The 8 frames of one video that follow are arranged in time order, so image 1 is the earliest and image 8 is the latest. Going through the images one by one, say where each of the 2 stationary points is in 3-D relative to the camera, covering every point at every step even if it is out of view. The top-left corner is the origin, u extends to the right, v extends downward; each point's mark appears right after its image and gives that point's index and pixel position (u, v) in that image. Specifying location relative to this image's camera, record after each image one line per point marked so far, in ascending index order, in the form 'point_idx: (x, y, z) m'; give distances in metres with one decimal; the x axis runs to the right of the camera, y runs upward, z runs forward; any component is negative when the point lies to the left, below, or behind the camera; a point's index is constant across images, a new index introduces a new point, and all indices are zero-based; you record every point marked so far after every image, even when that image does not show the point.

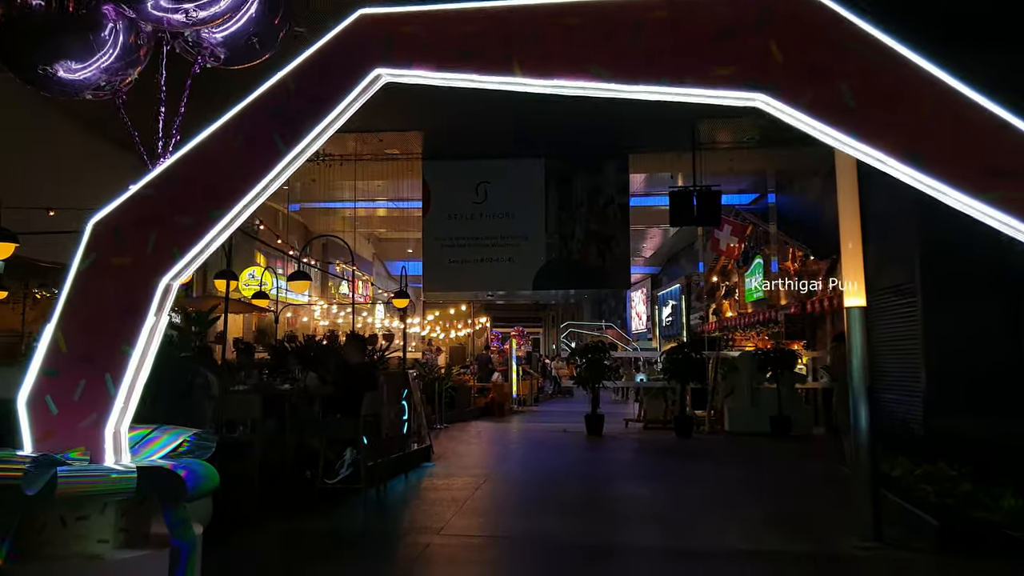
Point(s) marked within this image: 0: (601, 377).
0: (+1.0, -1.0, +9.9) m
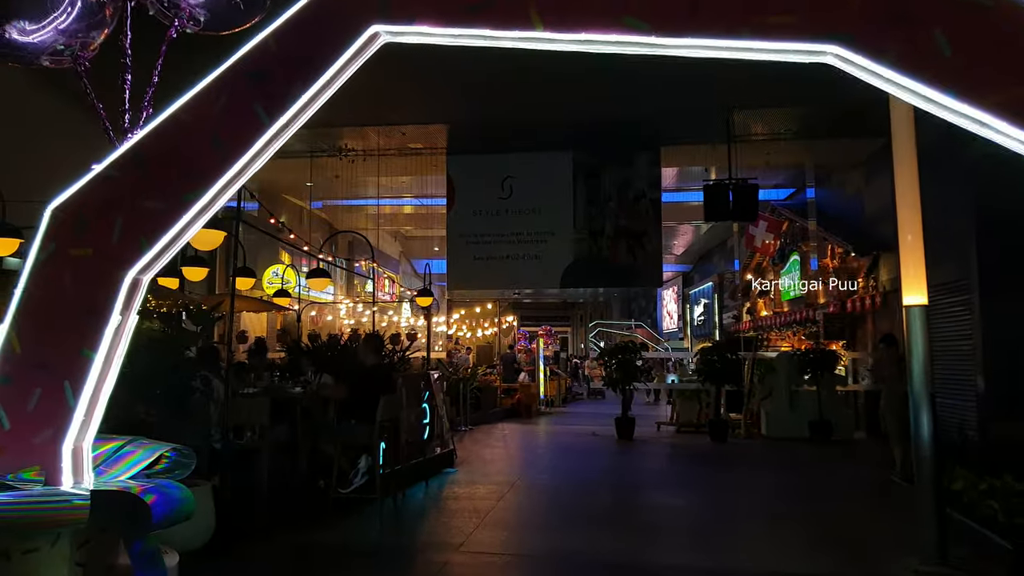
0: (+1.3, -1.0, +9.6) m
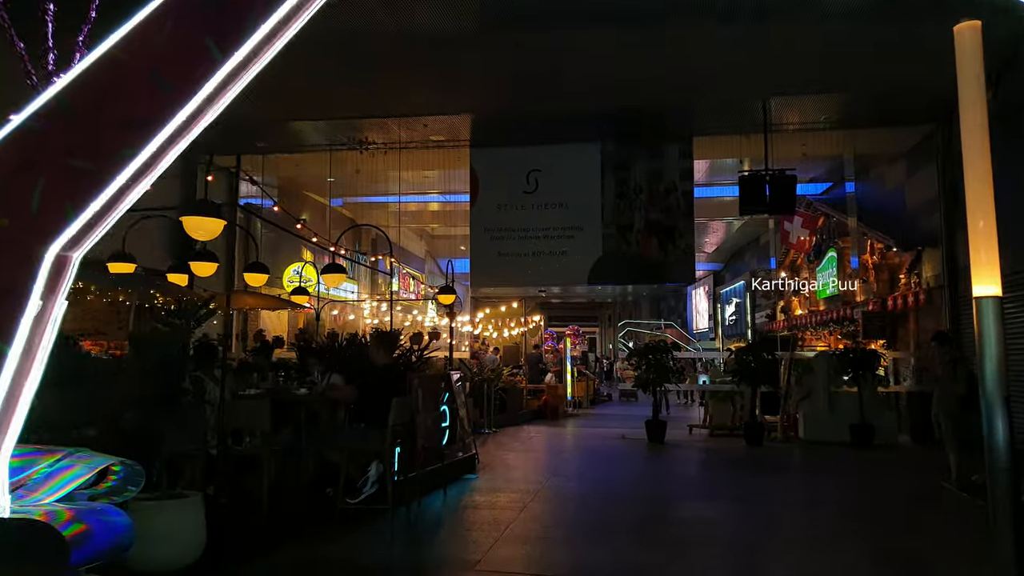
0: (+1.6, -1.0, +9.2) m
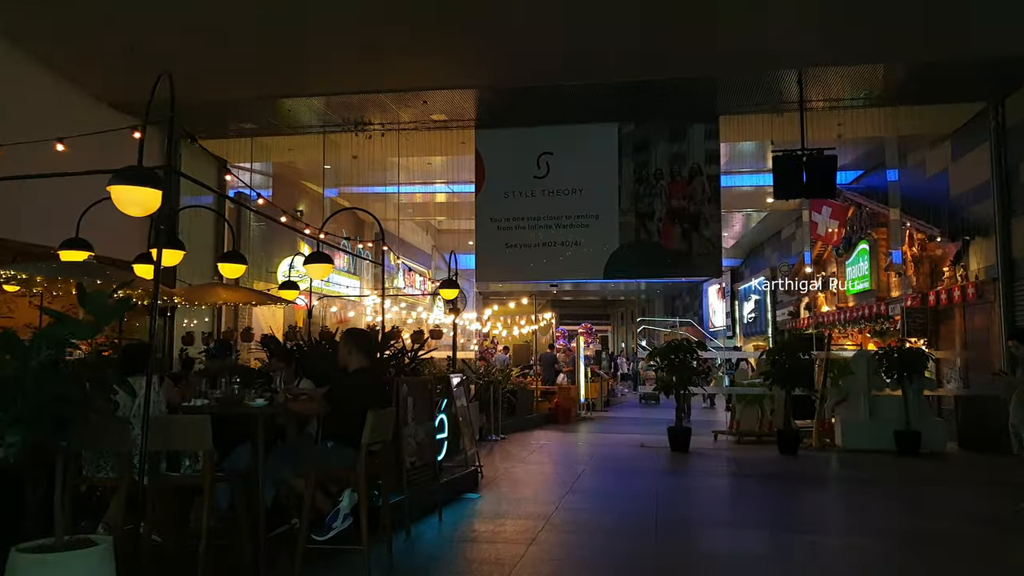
0: (+1.7, -0.9, +8.4) m
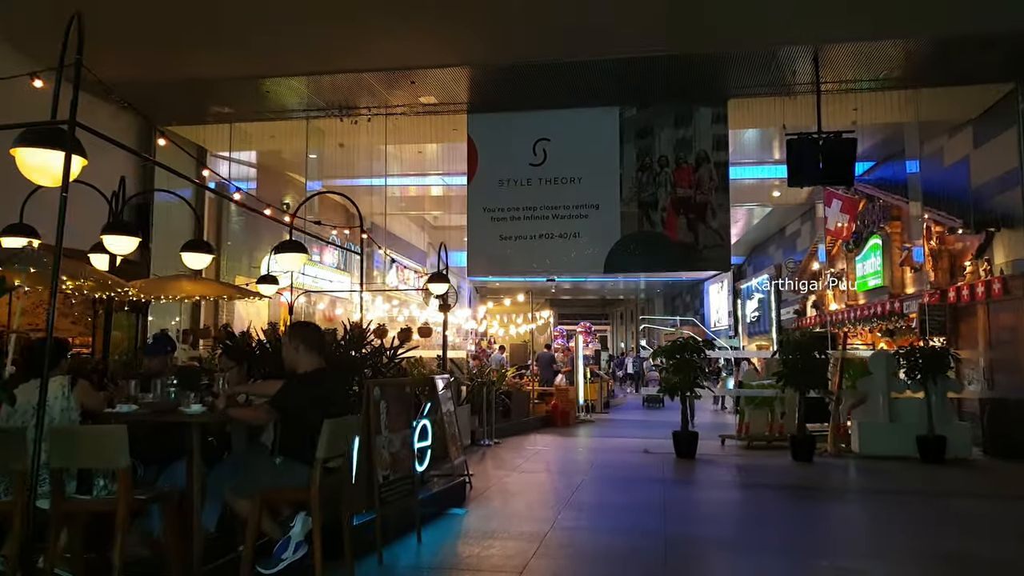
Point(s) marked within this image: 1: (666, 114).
0: (+1.7, -0.8, +7.9) m
1: (+1.3, +1.5, +7.6) m
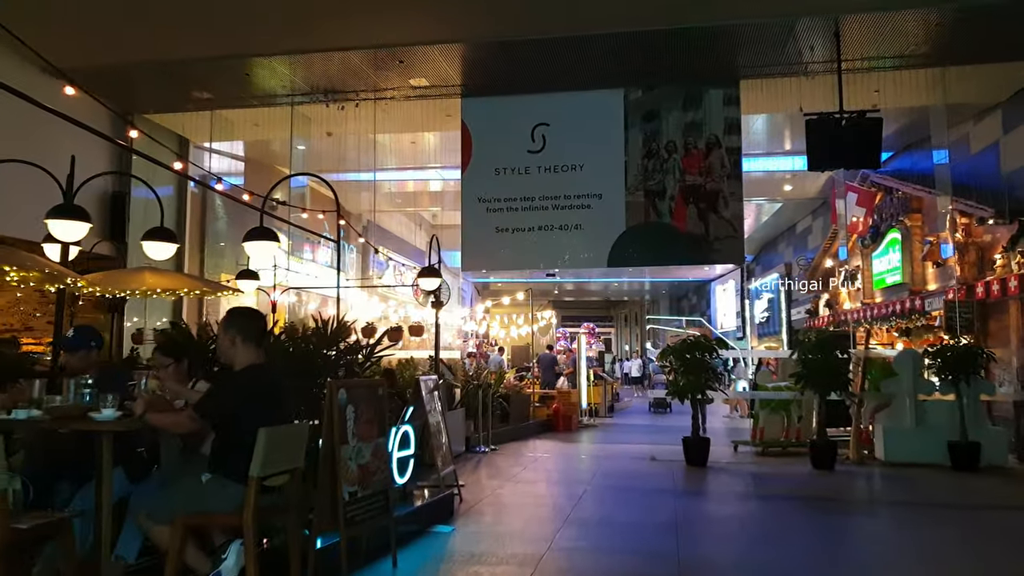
0: (+1.6, -0.8, +7.4) m
1: (+1.3, +1.6, +7.1) m
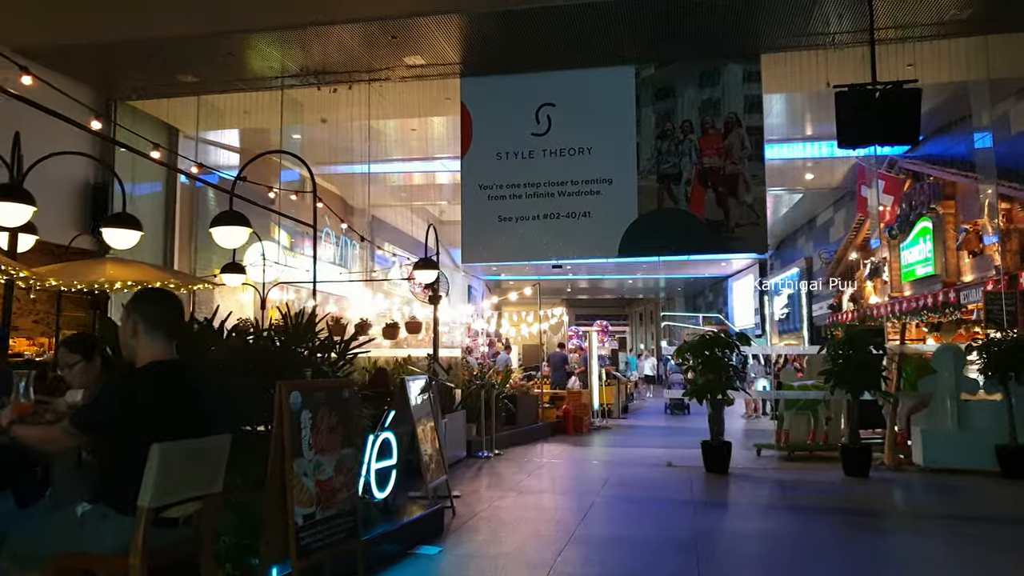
0: (+1.7, -0.7, +6.9) m
1: (+1.3, +1.6, +6.6) m
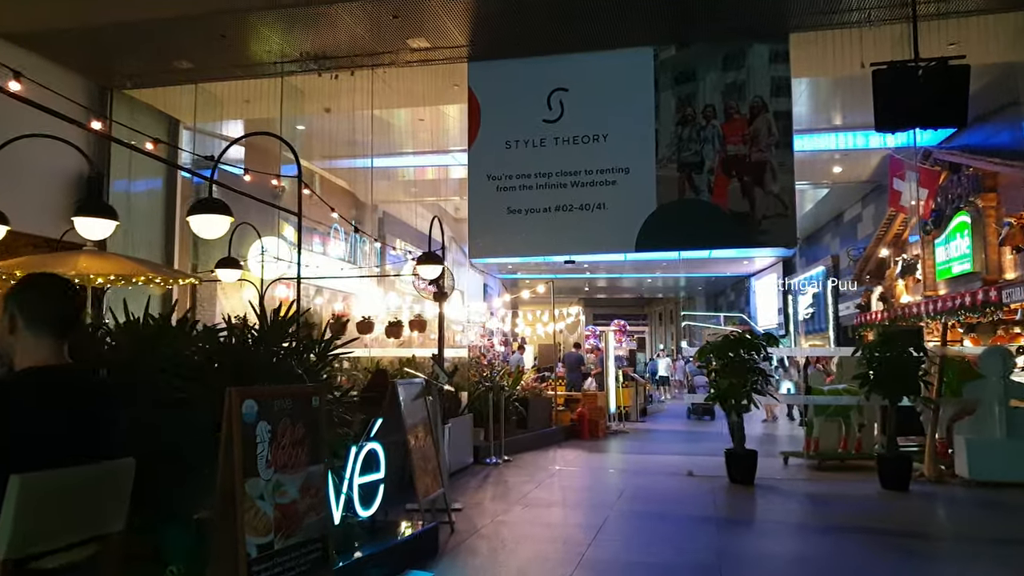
0: (+1.7, -0.7, +6.4) m
1: (+1.4, +1.6, +6.1) m
